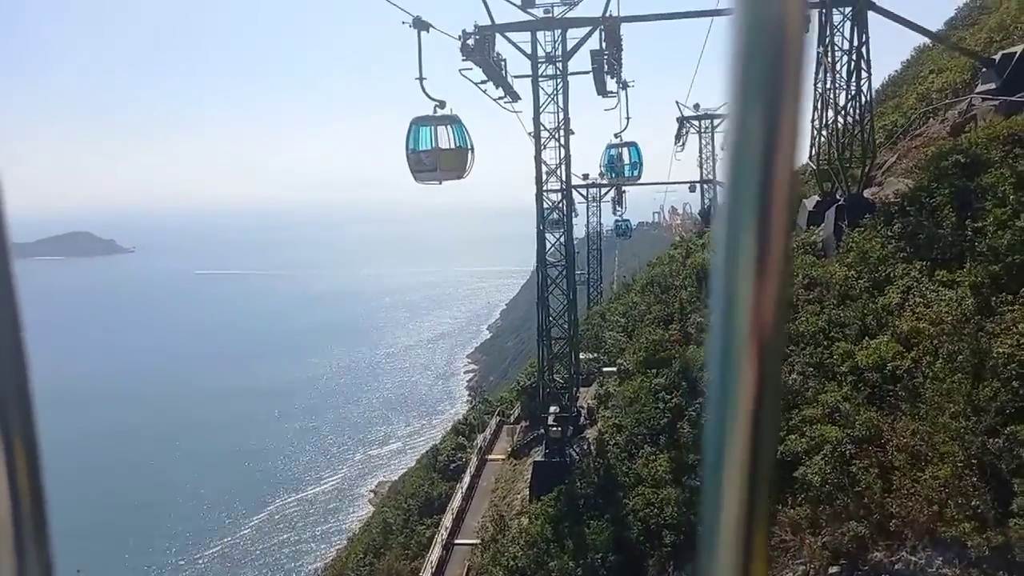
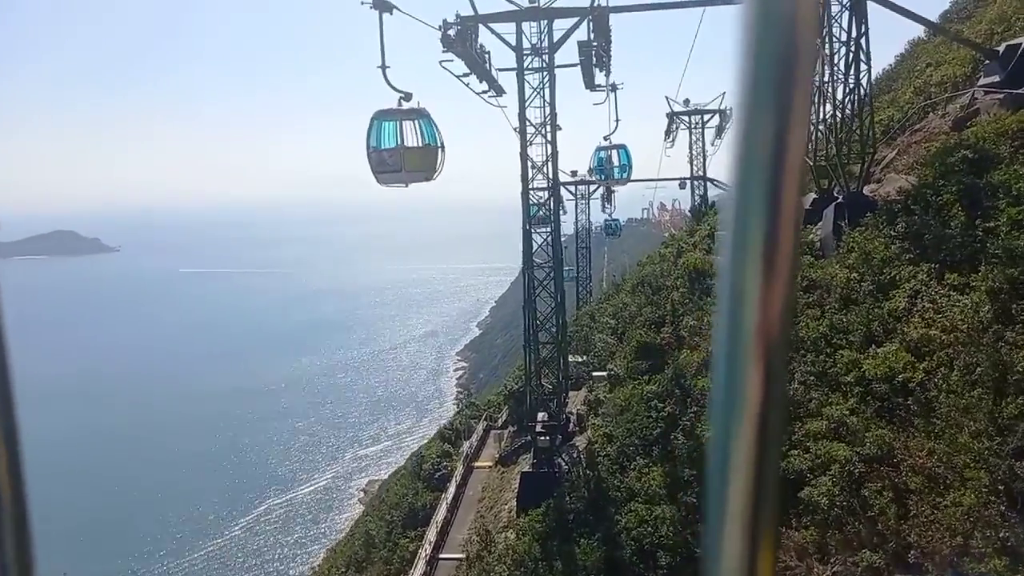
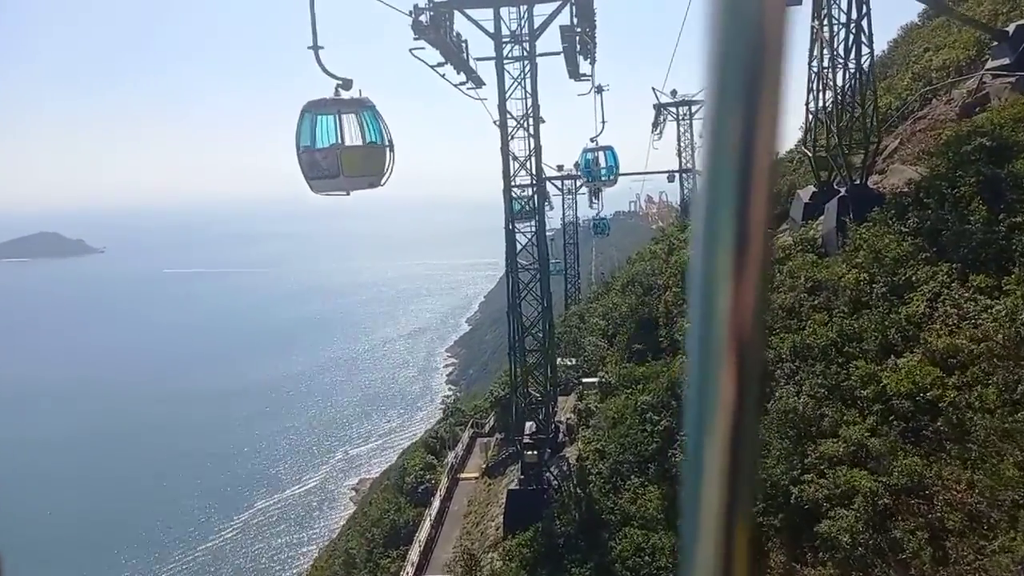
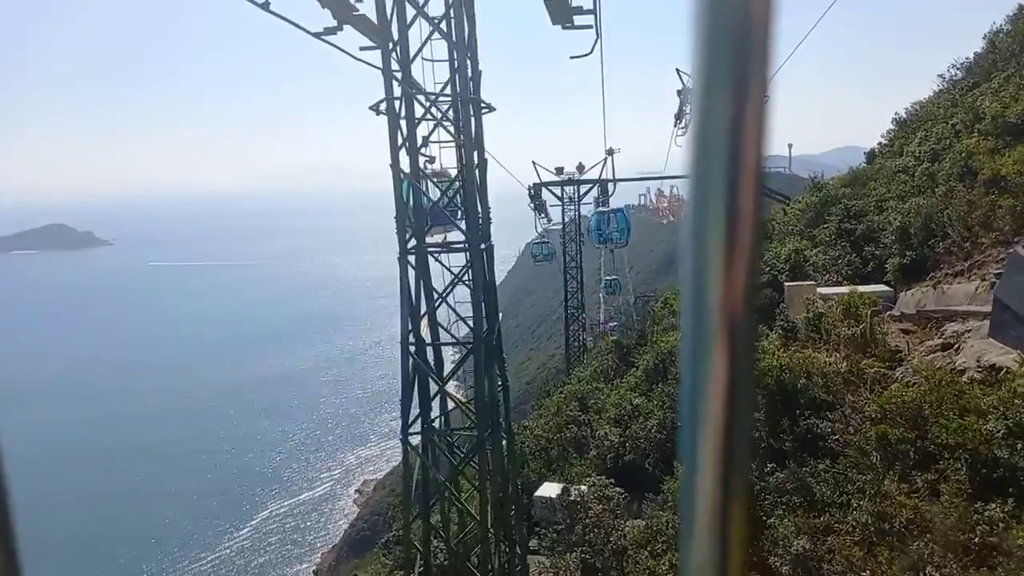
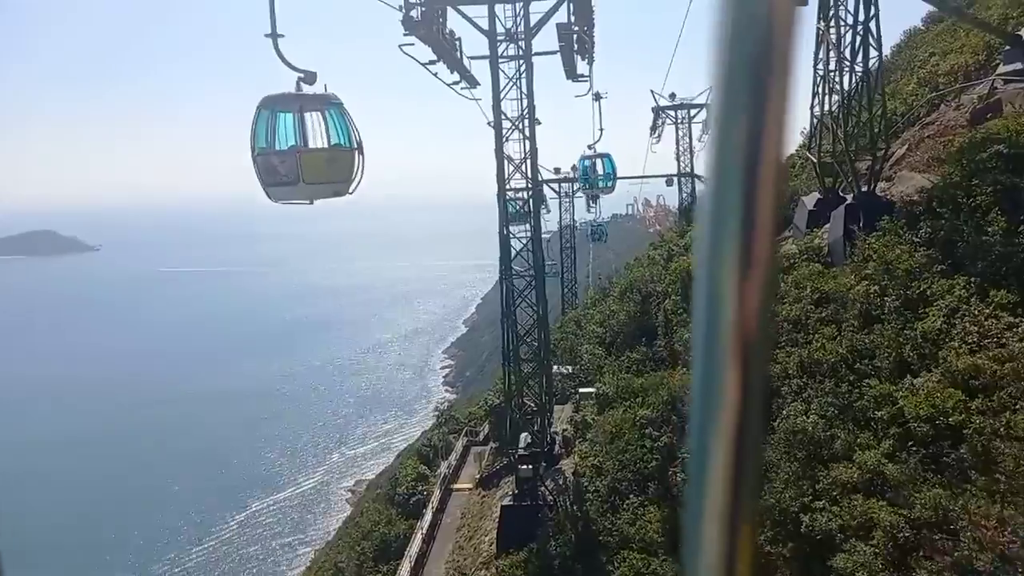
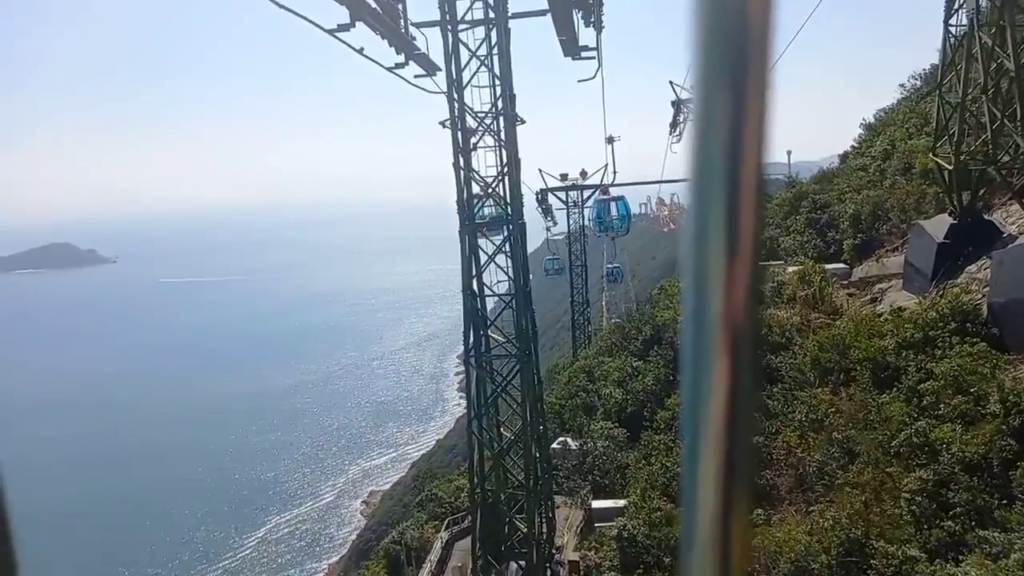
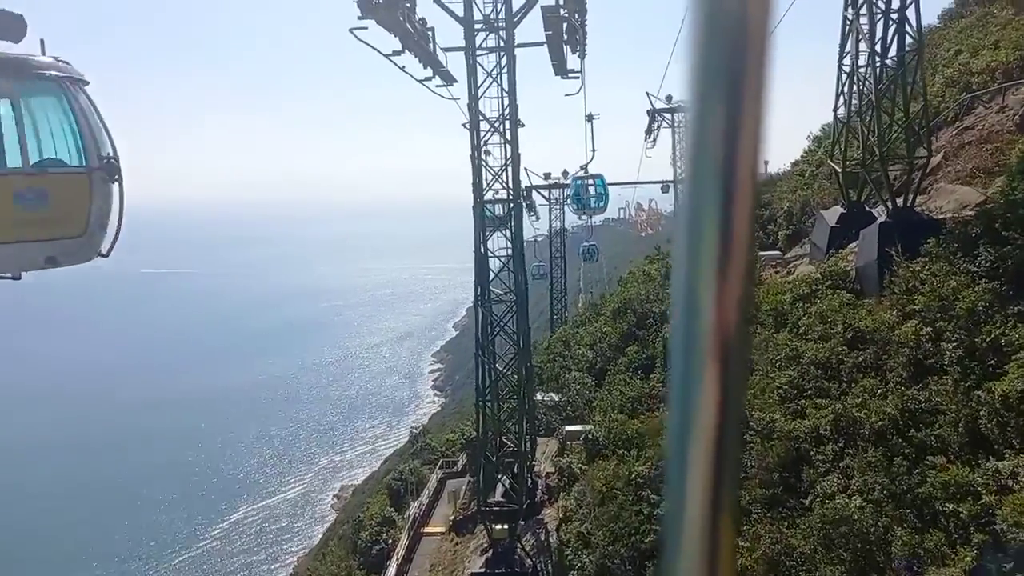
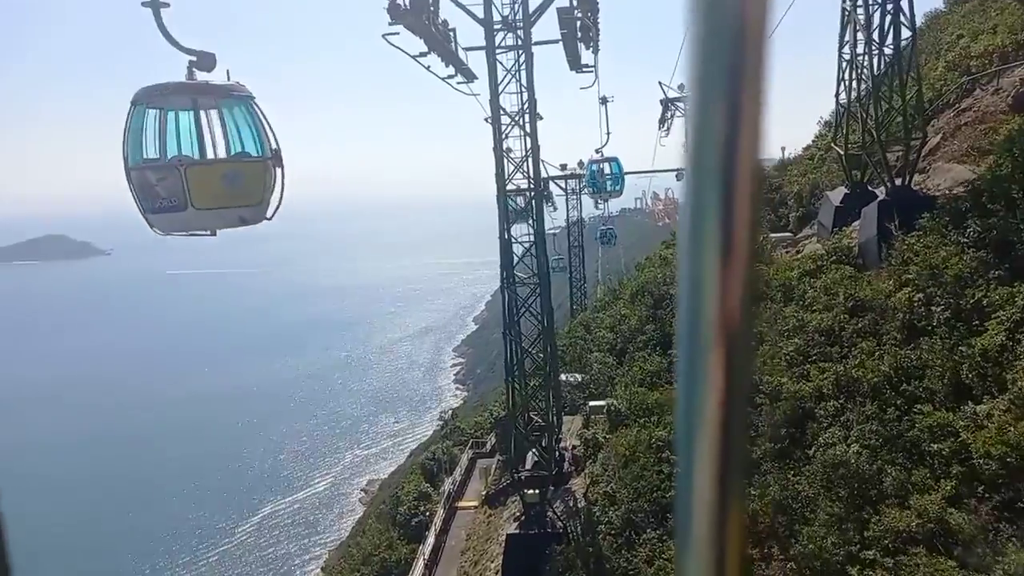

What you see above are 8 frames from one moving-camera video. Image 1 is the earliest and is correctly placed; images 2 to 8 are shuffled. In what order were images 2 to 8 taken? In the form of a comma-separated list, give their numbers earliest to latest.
2, 3, 5, 8, 7, 6, 4
